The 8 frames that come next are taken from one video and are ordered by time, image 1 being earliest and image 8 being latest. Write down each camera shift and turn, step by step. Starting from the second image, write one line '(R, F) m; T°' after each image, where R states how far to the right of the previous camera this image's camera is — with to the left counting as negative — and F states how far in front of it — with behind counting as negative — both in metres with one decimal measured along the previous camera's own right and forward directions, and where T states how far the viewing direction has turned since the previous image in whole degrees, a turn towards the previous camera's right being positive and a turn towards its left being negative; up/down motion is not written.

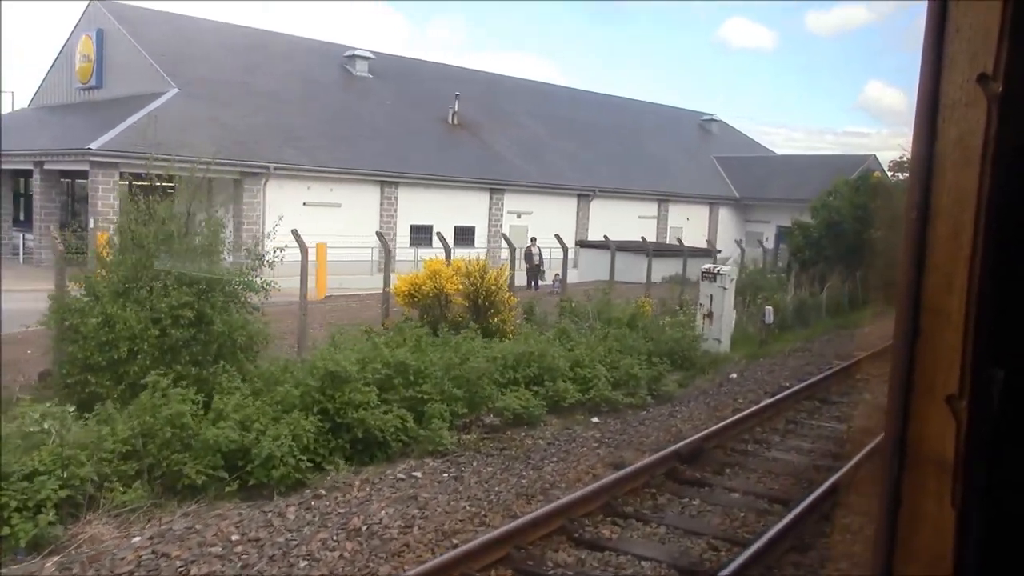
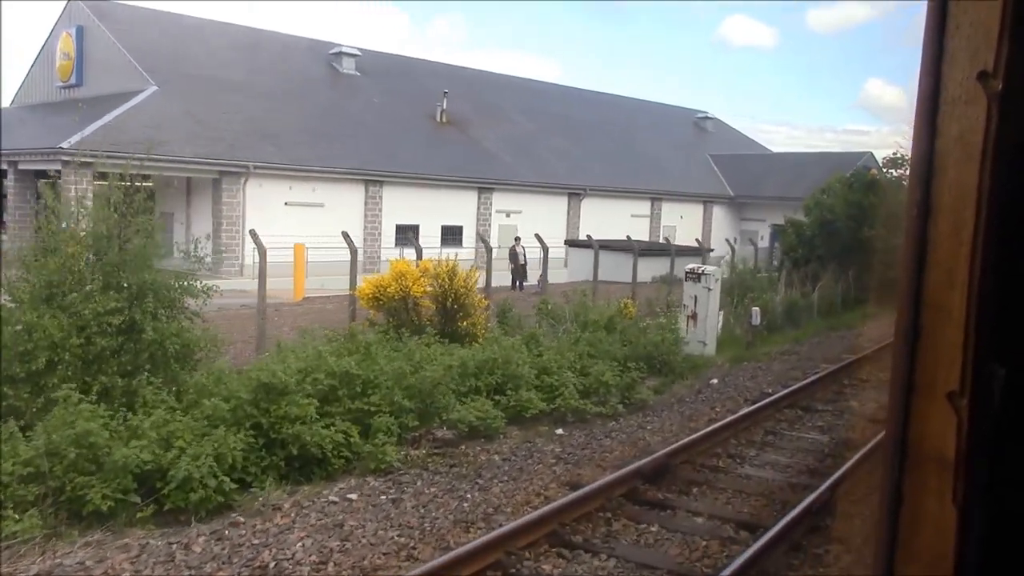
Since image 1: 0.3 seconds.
(+0.1, +0.1) m; 0°
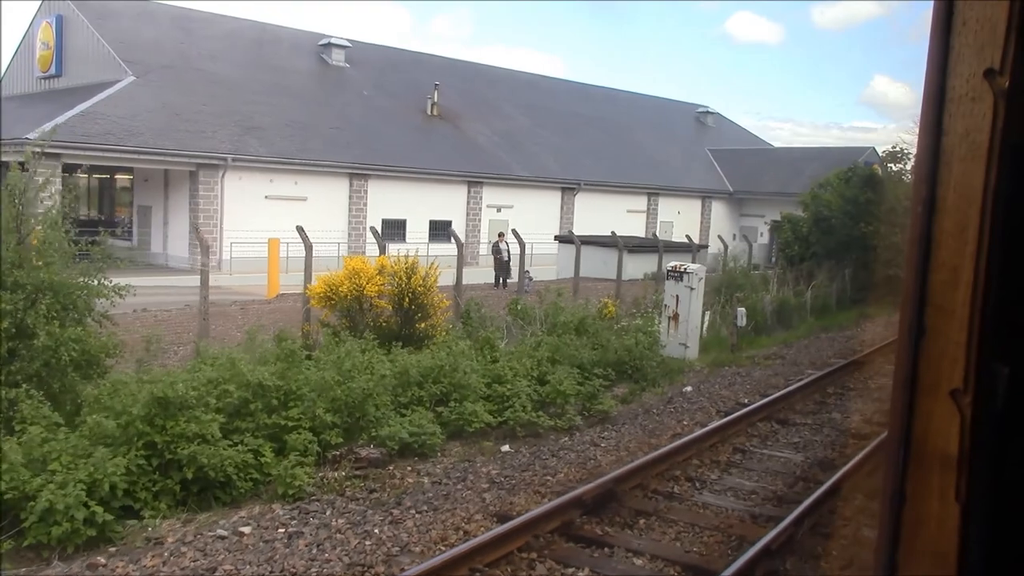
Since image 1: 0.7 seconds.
(+0.1, +0.2) m; 0°
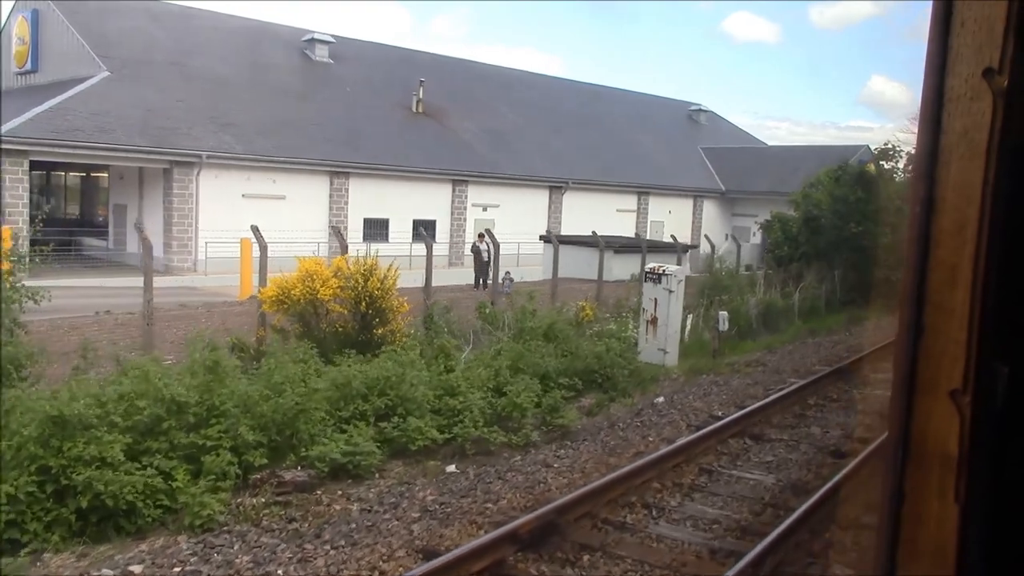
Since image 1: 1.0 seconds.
(+0.1, +0.1) m; 0°
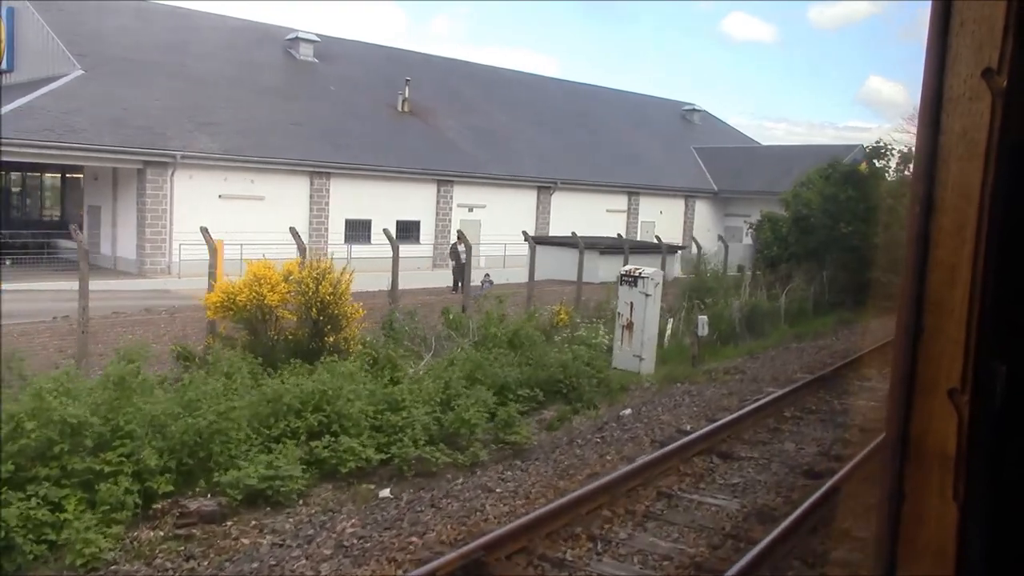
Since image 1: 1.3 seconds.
(+0.1, +0.1) m; 0°
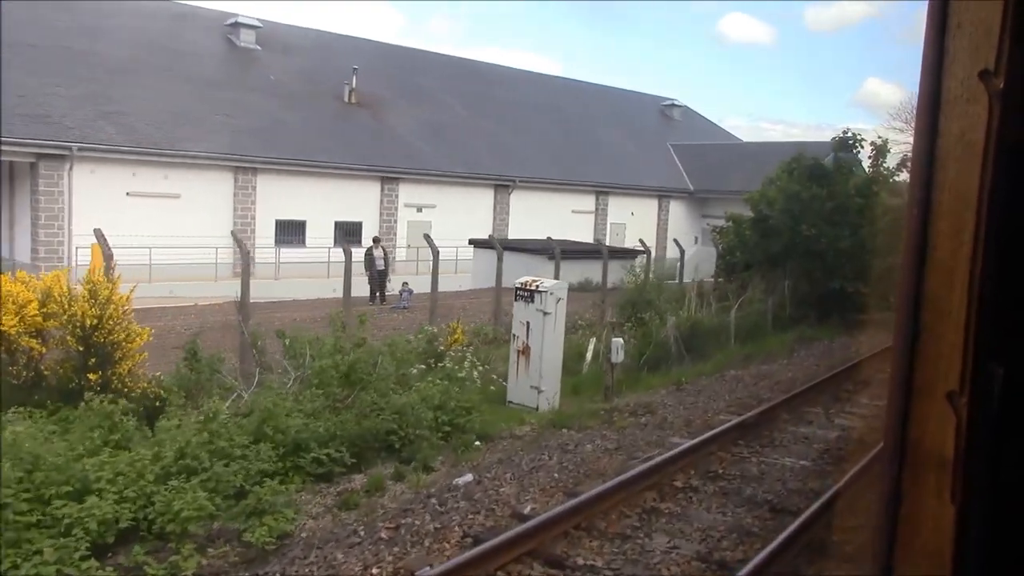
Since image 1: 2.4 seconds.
(+0.3, +0.5) m; 0°
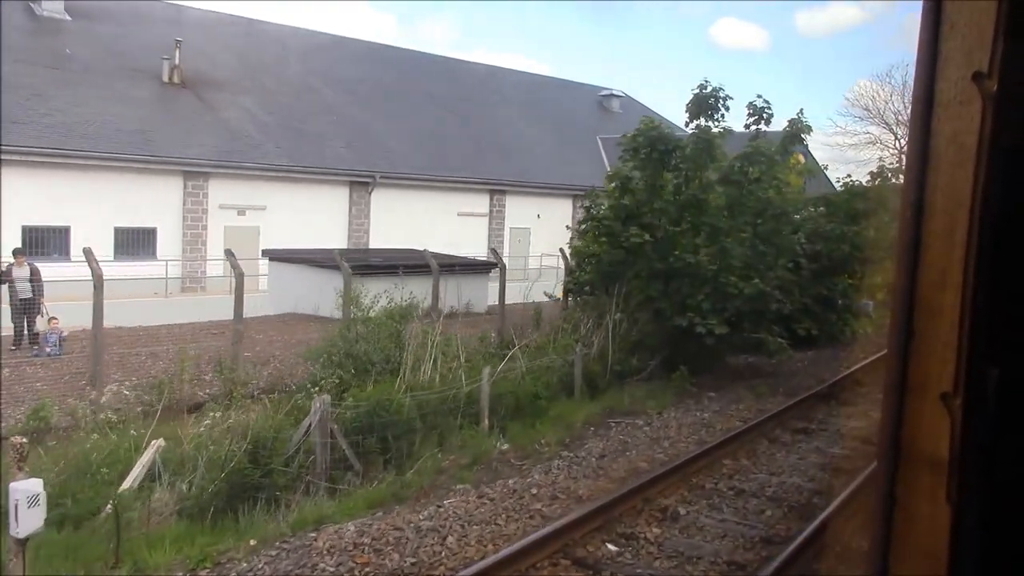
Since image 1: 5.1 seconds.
(+0.7, +1.2) m; 0°
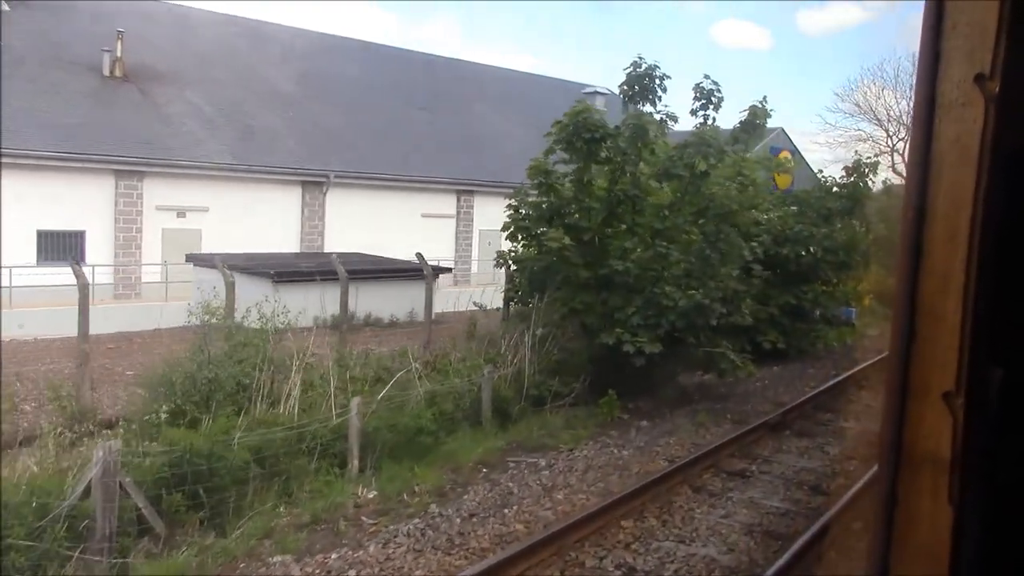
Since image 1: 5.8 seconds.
(+0.2, +0.3) m; 0°
